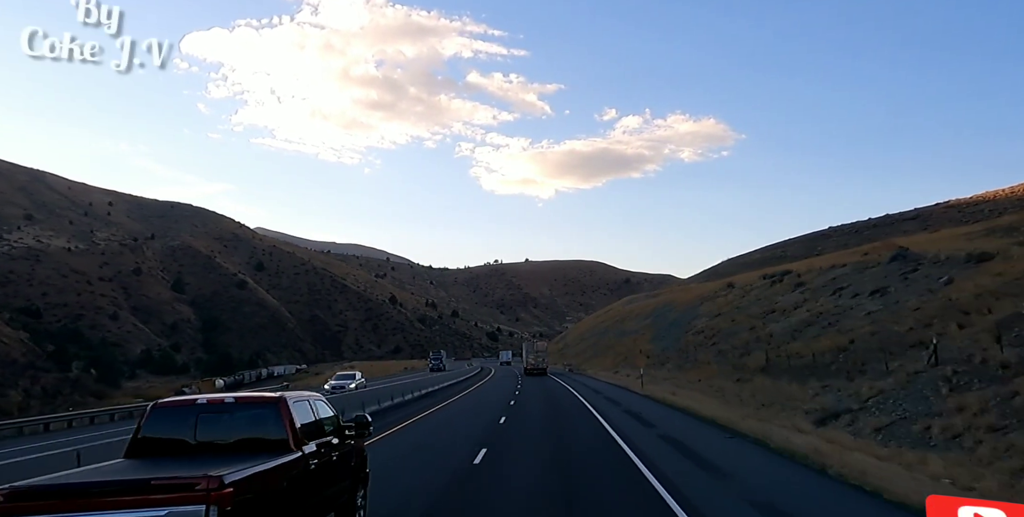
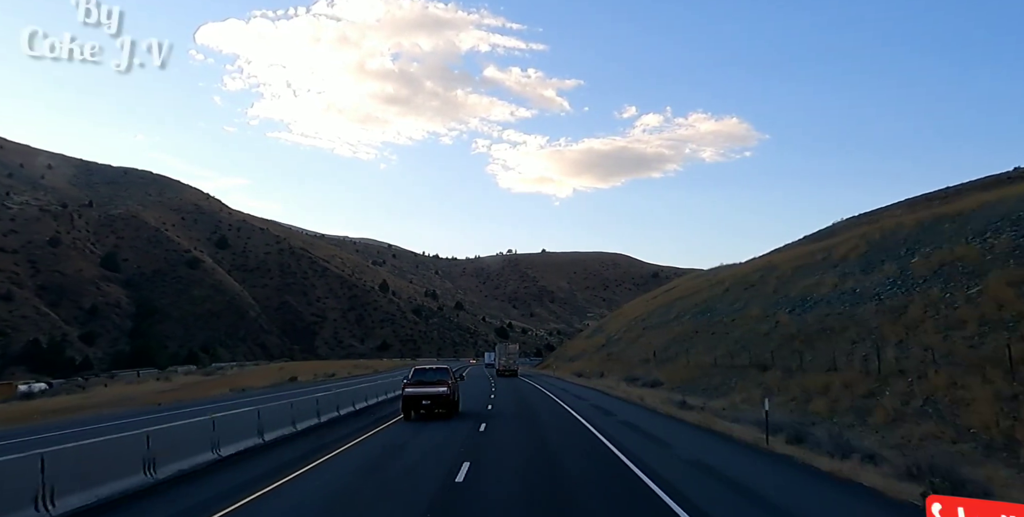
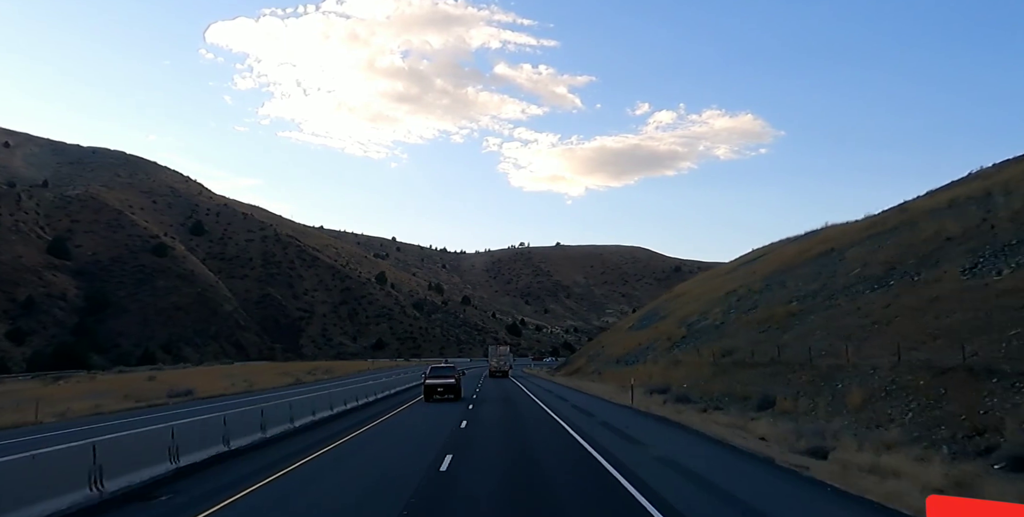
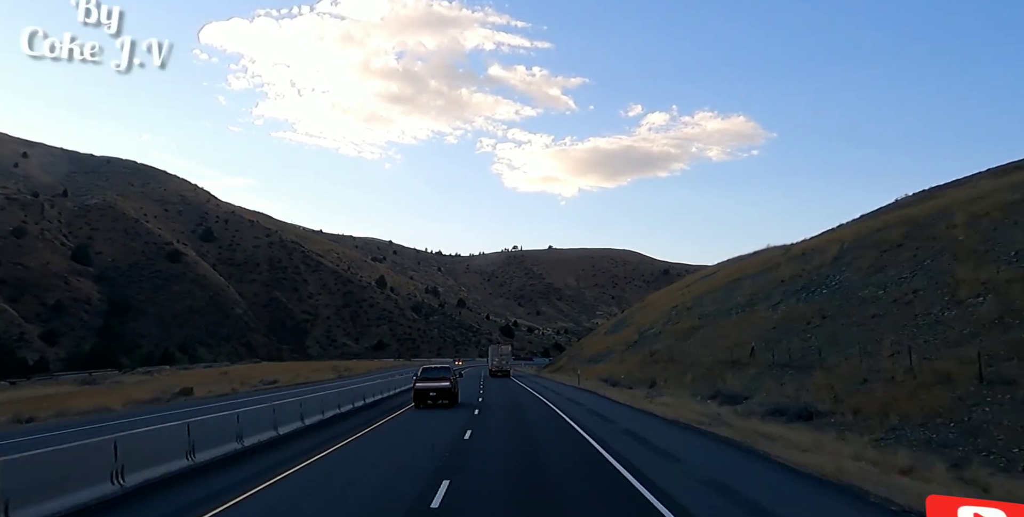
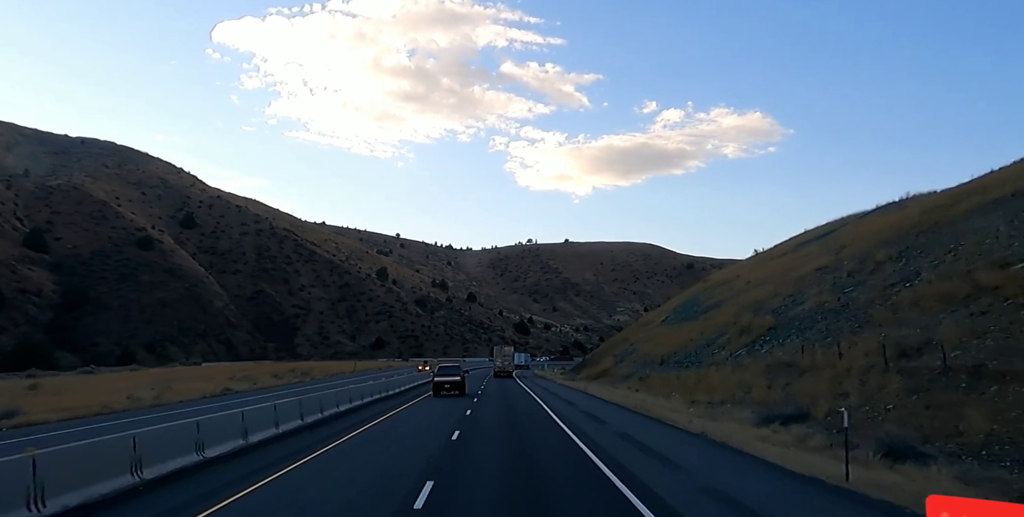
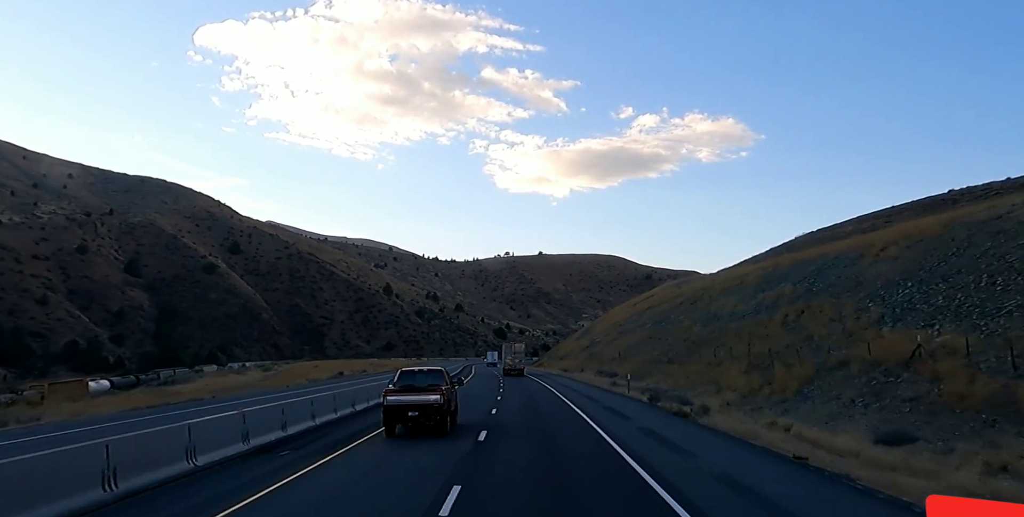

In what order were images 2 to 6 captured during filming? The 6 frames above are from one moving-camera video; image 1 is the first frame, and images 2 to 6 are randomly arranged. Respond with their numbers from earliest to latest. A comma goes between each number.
6, 2, 4, 3, 5
